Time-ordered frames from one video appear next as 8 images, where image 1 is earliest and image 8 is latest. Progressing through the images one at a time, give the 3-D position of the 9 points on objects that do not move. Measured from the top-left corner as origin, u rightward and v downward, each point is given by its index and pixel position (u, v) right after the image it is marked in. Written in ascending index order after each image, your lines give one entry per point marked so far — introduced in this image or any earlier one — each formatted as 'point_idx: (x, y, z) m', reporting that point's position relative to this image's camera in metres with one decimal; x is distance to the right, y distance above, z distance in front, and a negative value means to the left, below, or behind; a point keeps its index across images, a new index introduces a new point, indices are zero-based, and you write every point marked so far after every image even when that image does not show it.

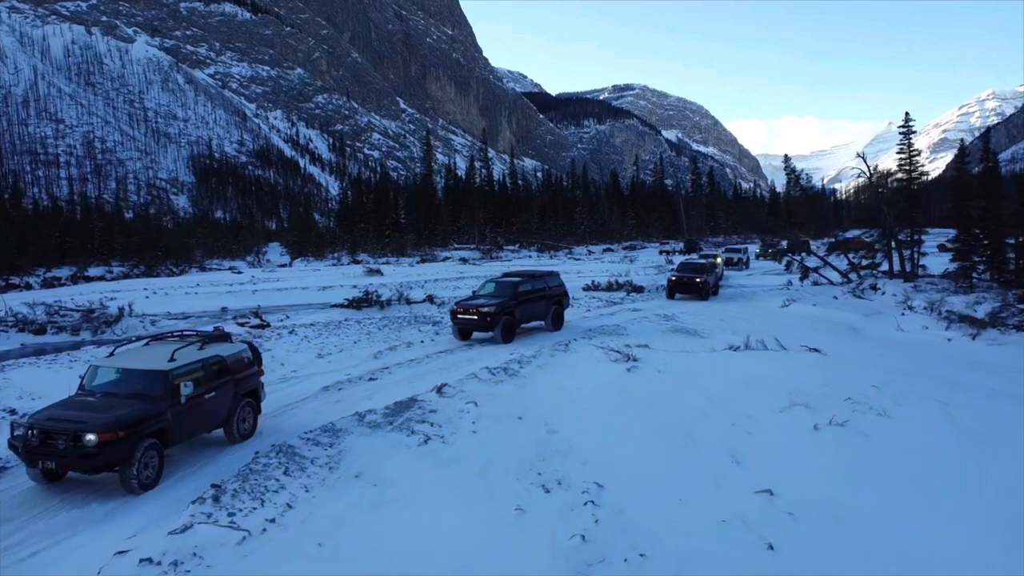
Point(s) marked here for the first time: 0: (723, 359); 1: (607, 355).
0: (+3.4, -1.2, +14.1) m
1: (+1.6, -1.1, +14.5) m
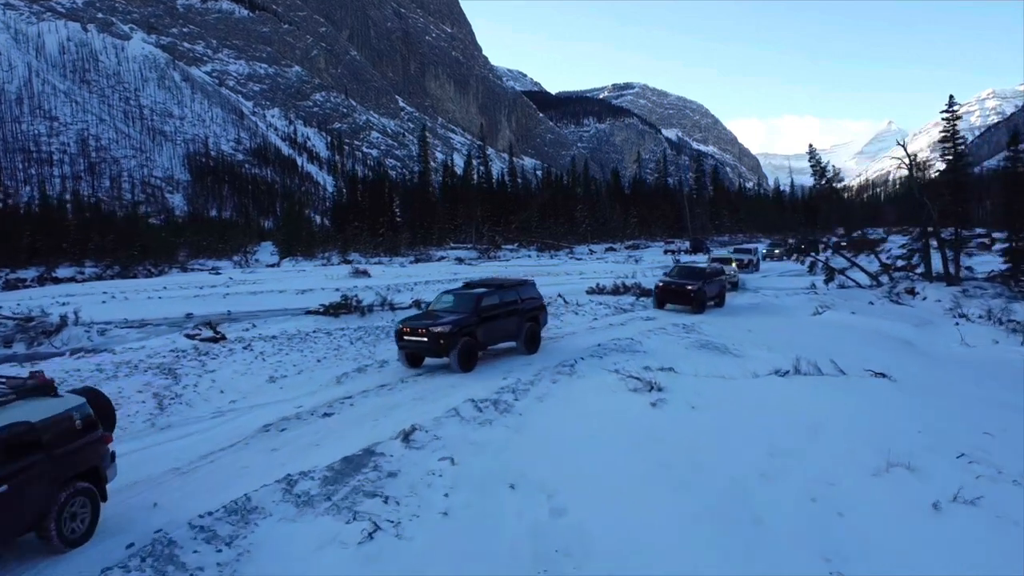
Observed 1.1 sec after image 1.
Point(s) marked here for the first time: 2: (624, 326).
0: (+3.3, -1.3, +11.3) m
1: (+1.5, -1.3, +11.6) m
2: (+2.4, -0.8, +18.3) m
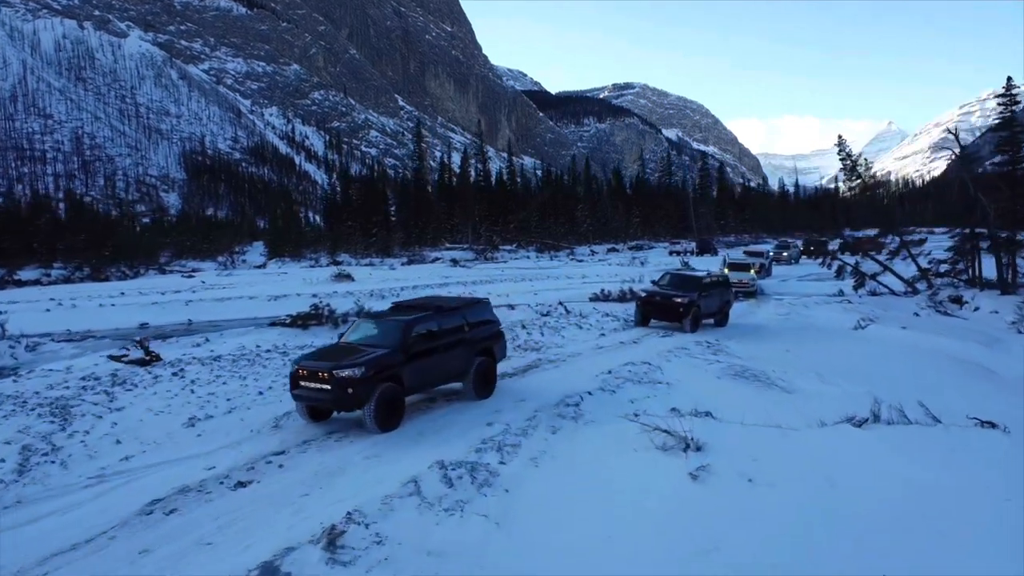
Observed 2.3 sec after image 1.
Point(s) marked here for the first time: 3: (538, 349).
0: (+3.2, -1.5, +8.3) m
1: (+1.4, -1.5, +8.7) m
2: (+2.3, -1.1, +15.3) m
3: (+0.5, -1.1, +15.4) m
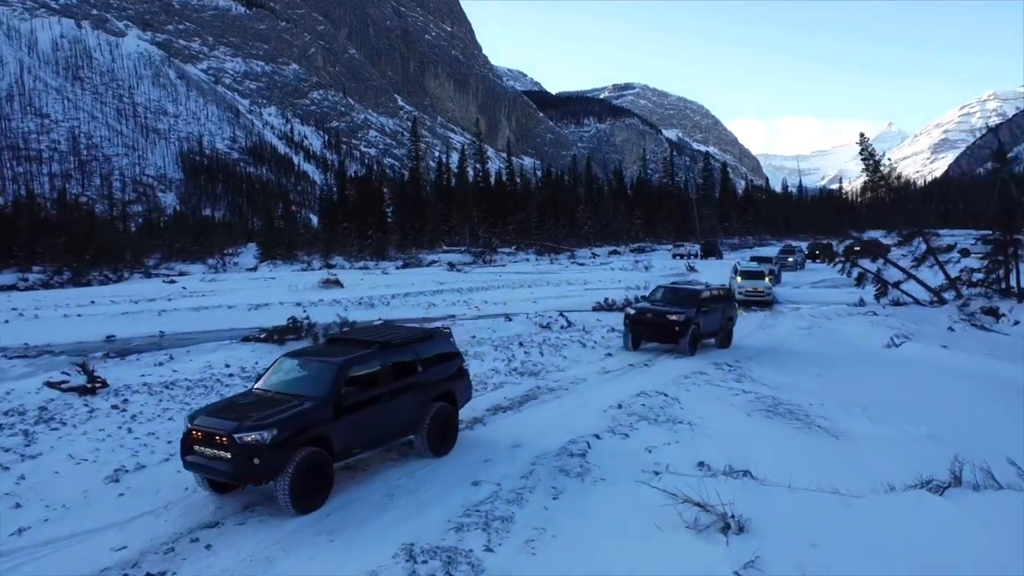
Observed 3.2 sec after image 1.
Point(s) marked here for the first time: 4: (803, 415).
0: (+3.1, -1.8, +6.5) m
1: (+1.3, -1.7, +6.9) m
2: (+2.2, -1.3, +13.6) m
3: (+0.4, -1.4, +13.6) m
4: (+3.6, -1.6, +10.4) m
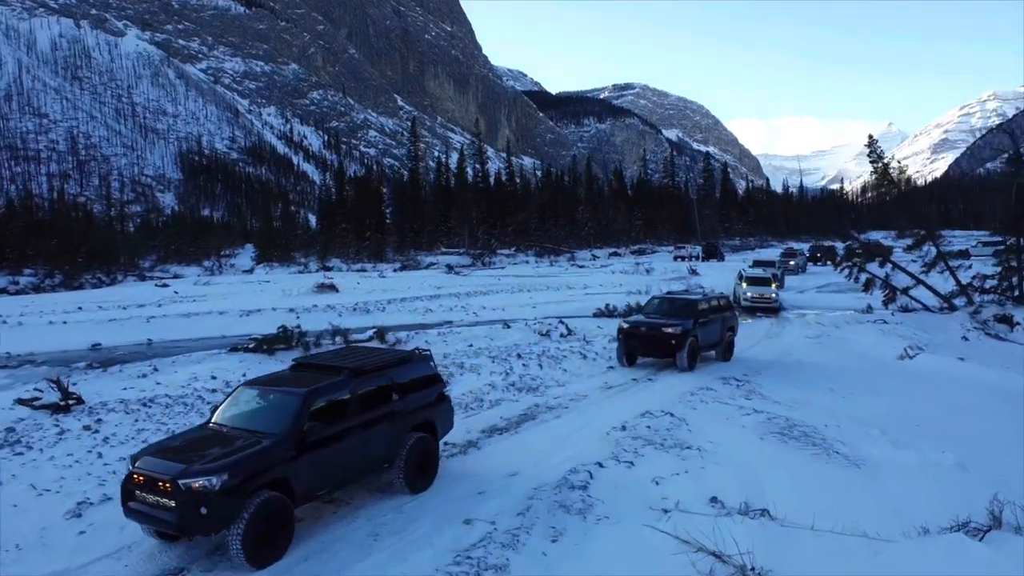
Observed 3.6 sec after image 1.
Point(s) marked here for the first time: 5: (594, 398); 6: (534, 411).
0: (+3.1, -1.9, +5.9) m
1: (+1.3, -1.9, +6.2) m
2: (+2.2, -1.5, +12.9) m
3: (+0.4, -1.5, +12.9) m
4: (+3.5, -1.7, +9.7) m
5: (+1.2, -1.6, +12.2) m
6: (+0.3, -1.7, +11.5) m
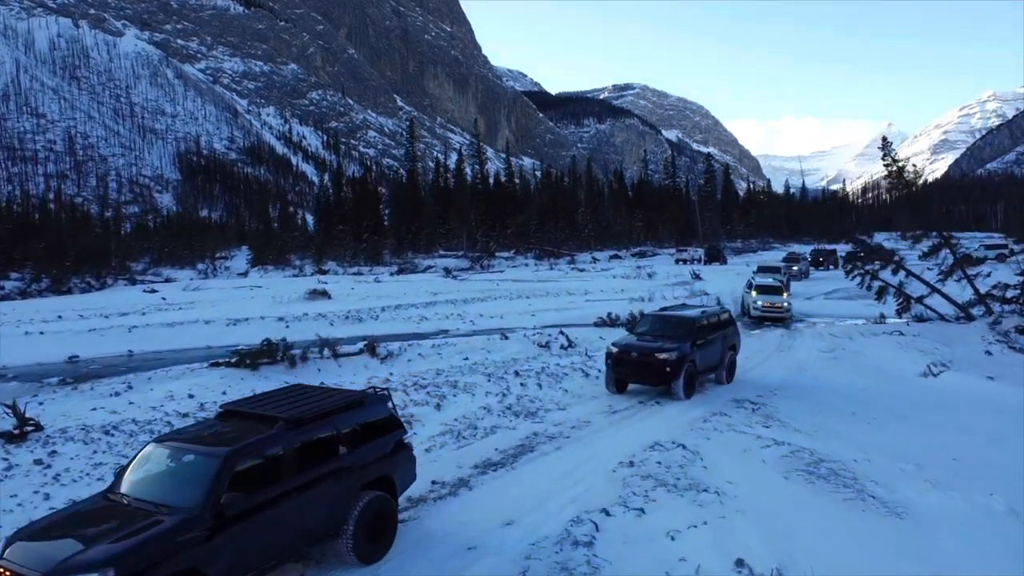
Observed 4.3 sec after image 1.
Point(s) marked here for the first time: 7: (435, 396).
0: (+3.0, -2.2, +4.9) m
1: (+1.2, -2.1, +5.2) m
2: (+2.1, -1.7, +11.9) m
3: (+0.3, -1.8, +11.9) m
4: (+3.5, -1.9, +8.7) m
5: (+1.1, -1.8, +11.2) m
6: (+0.3, -1.9, +10.5) m
7: (-1.2, -1.7, +12.9) m
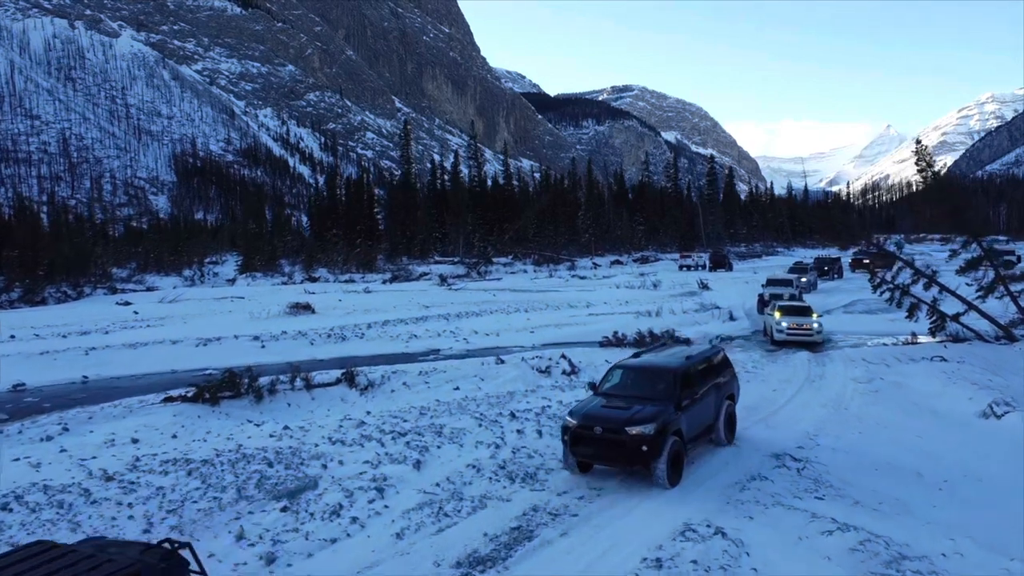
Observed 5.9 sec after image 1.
0: (+3.0, -2.6, +2.8) m
1: (+1.2, -2.5, +3.1) m
2: (+2.1, -2.1, +9.8) m
3: (+0.3, -2.2, +9.8) m
4: (+3.4, -2.3, +6.6) m
5: (+1.1, -2.2, +9.1) m
6: (+0.2, -2.3, +8.5) m
7: (-1.3, -2.1, +10.8) m
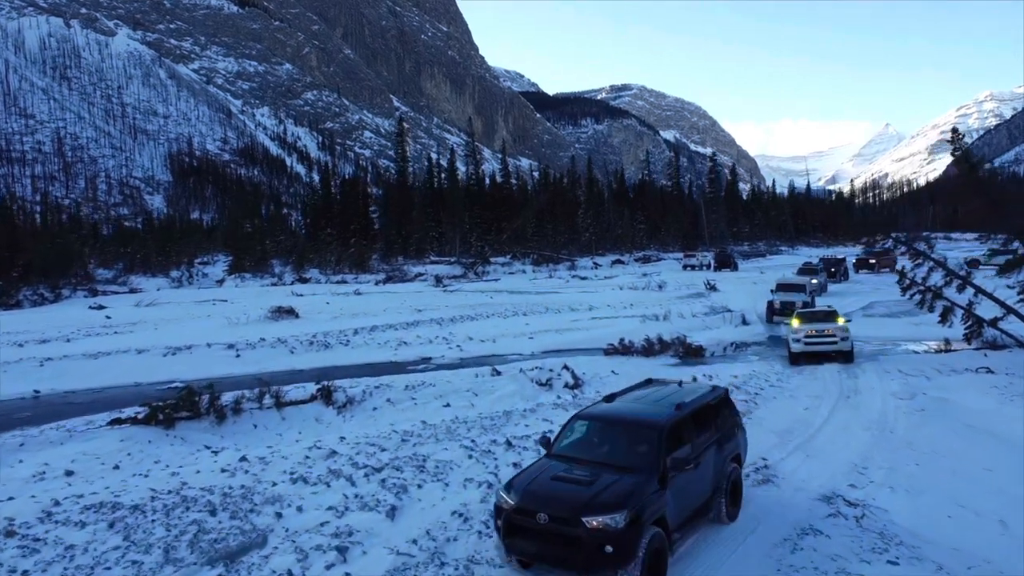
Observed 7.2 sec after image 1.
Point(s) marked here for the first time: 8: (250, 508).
0: (+2.9, -2.6, +1.0) m
1: (+1.1, -2.6, +1.3) m
2: (+2.0, -2.2, +8.0) m
3: (+0.2, -2.3, +8.0) m
4: (+3.4, -2.4, +4.8) m
5: (+1.0, -2.3, +7.3) m
6: (+0.1, -2.4, +6.7) m
7: (-1.3, -2.2, +9.0) m
8: (-2.7, -2.2, +8.6) m
